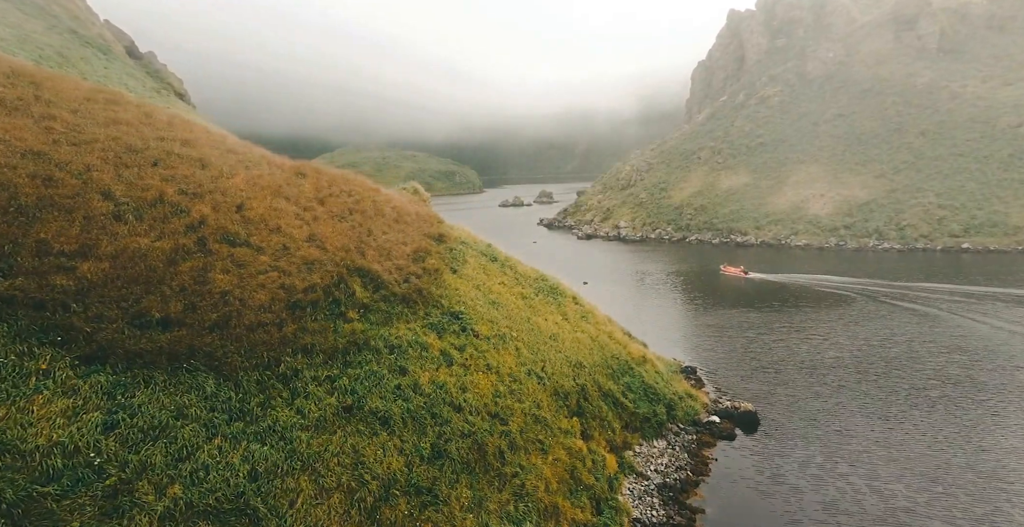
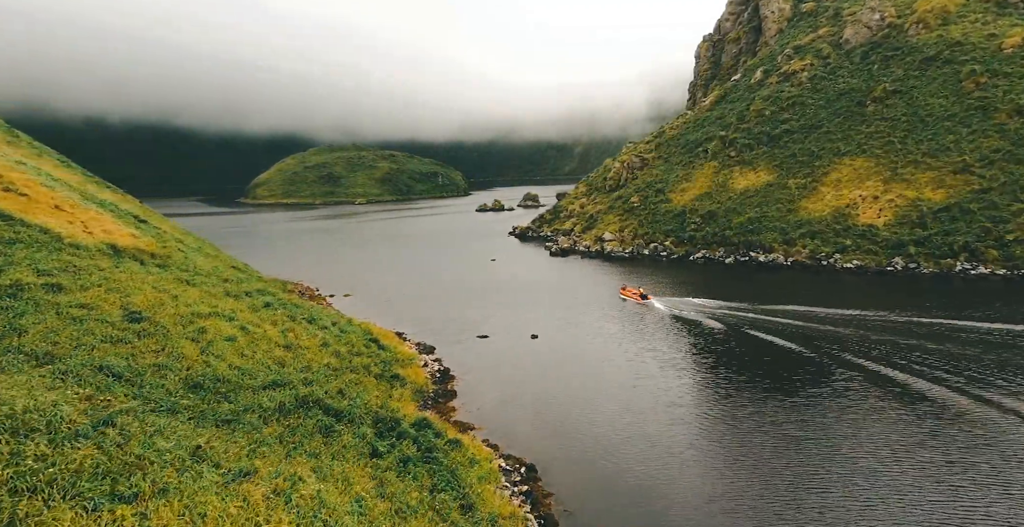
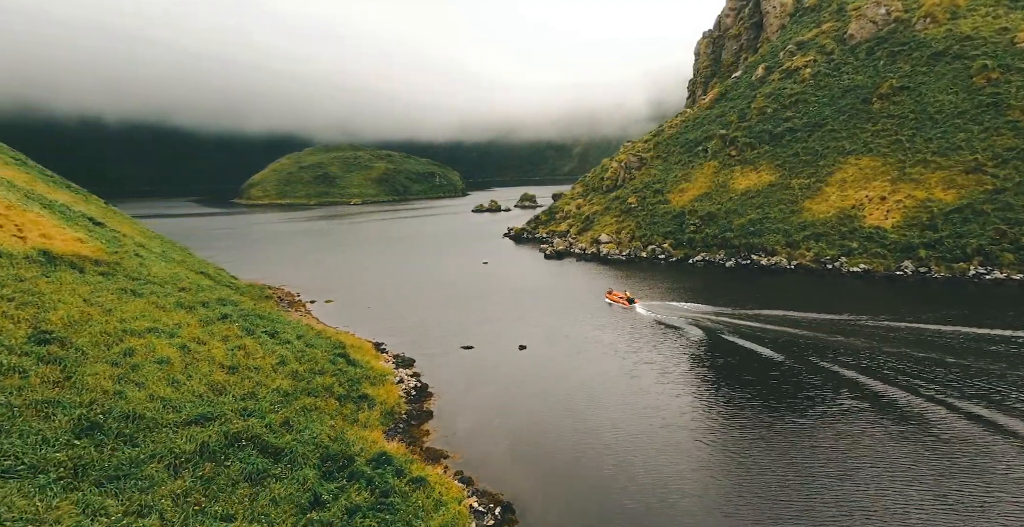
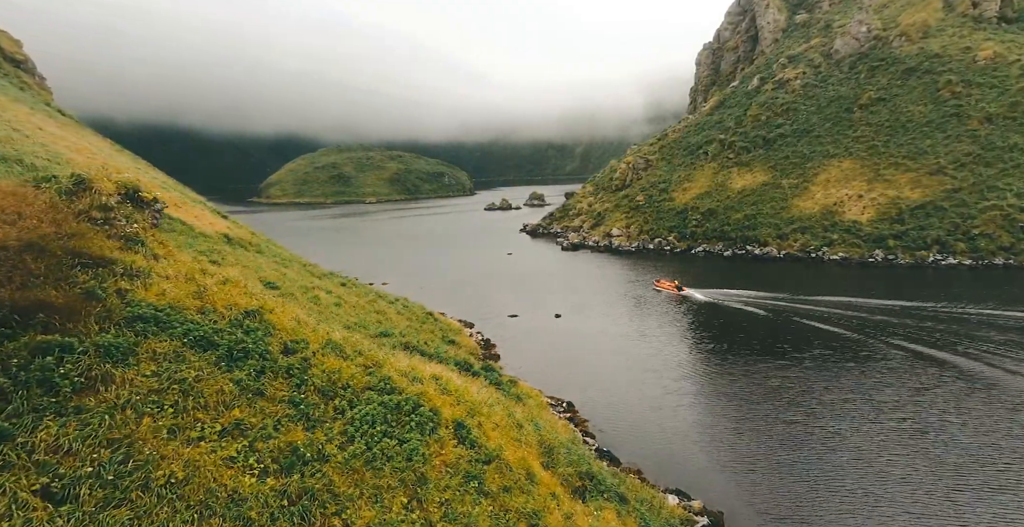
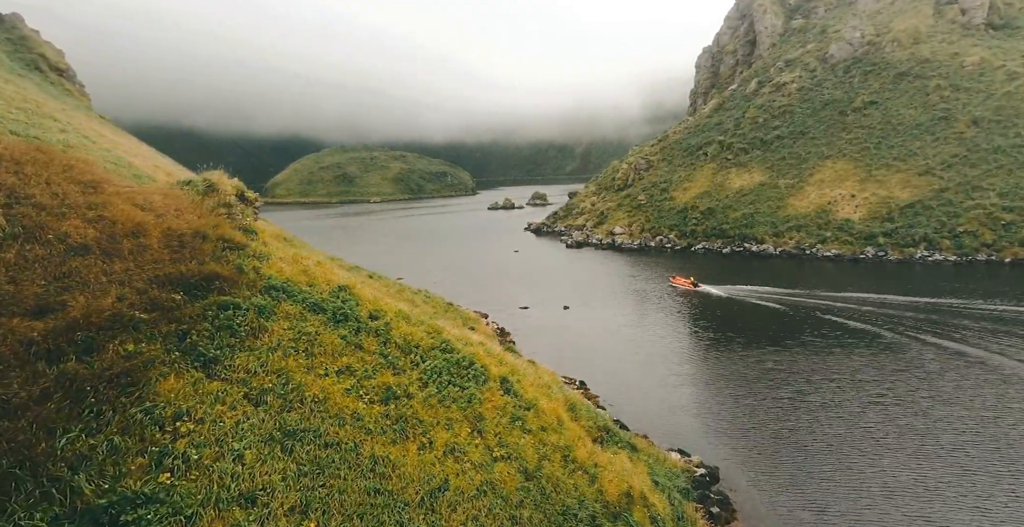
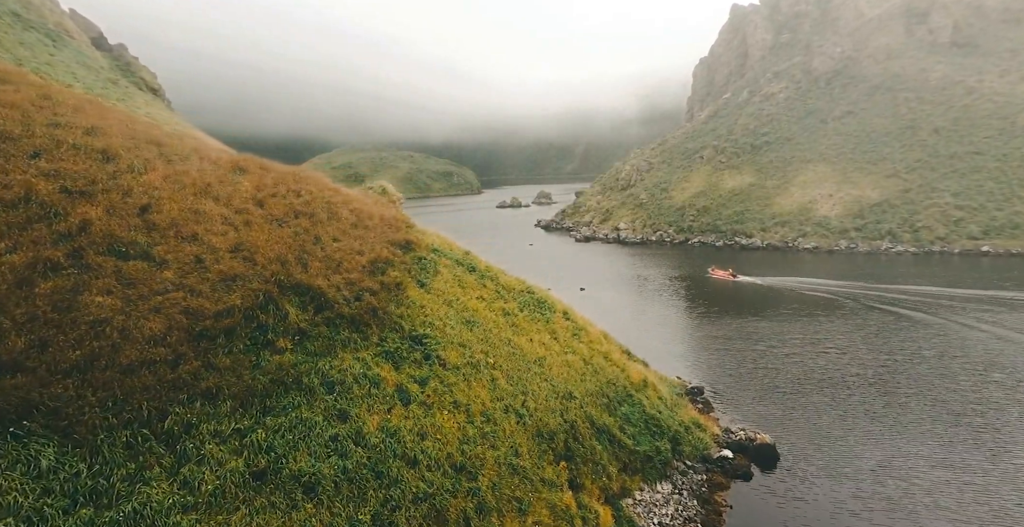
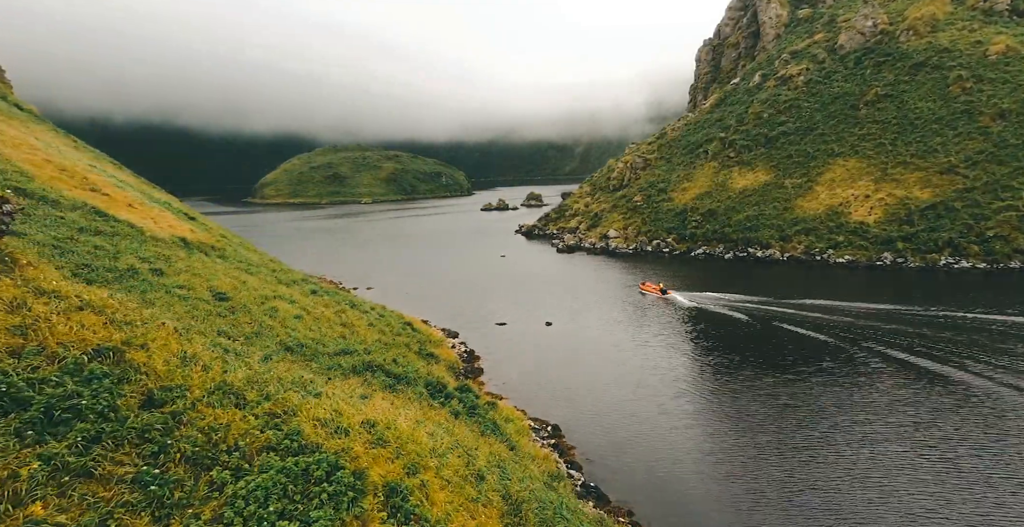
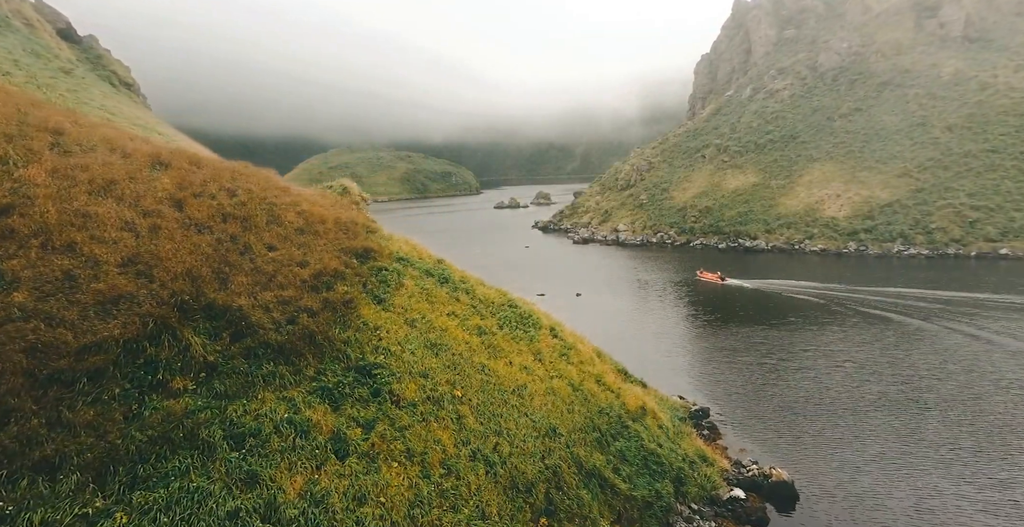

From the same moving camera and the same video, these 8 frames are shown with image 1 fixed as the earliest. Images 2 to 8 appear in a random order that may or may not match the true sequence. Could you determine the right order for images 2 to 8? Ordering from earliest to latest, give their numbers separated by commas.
6, 8, 5, 4, 7, 2, 3
